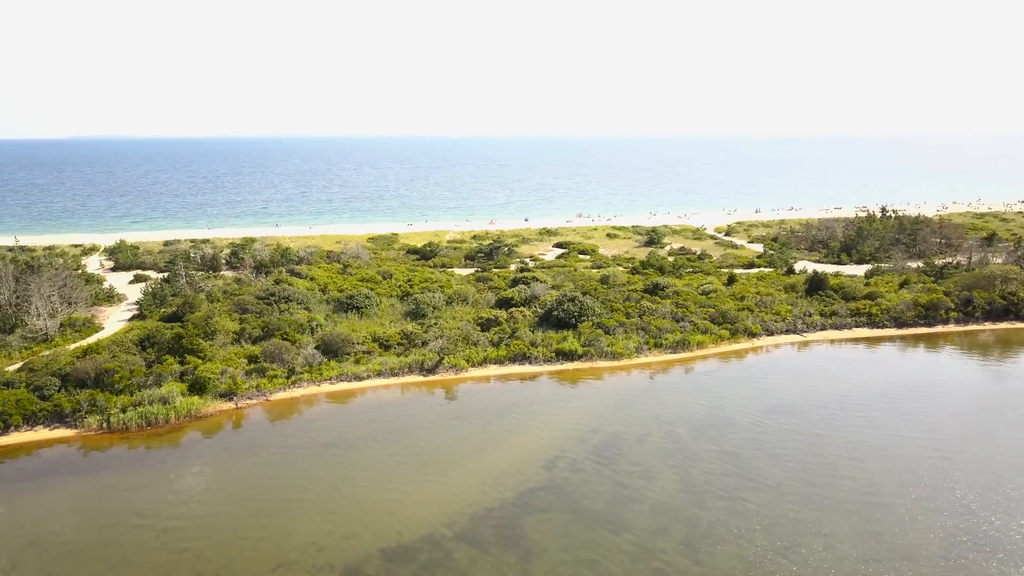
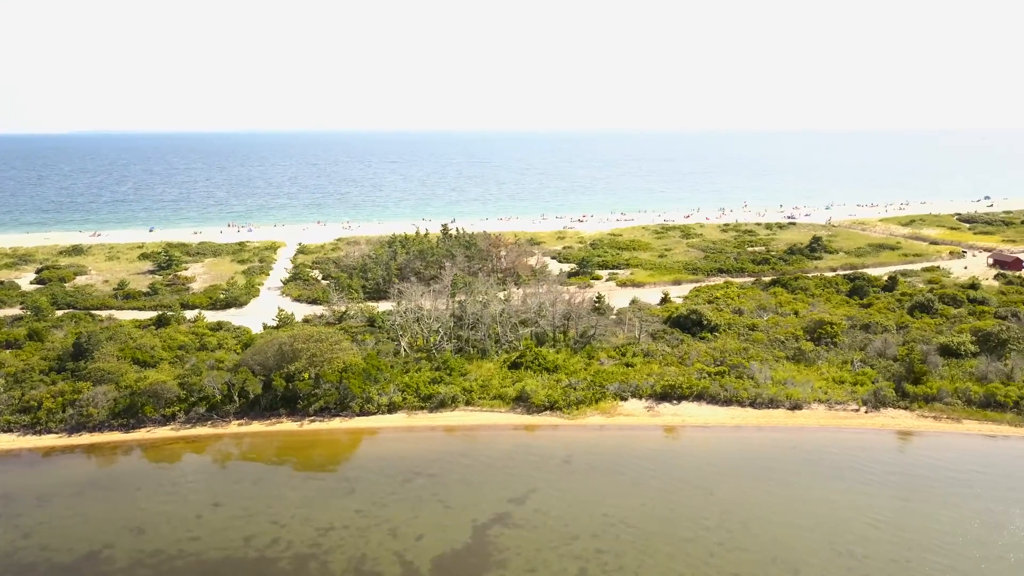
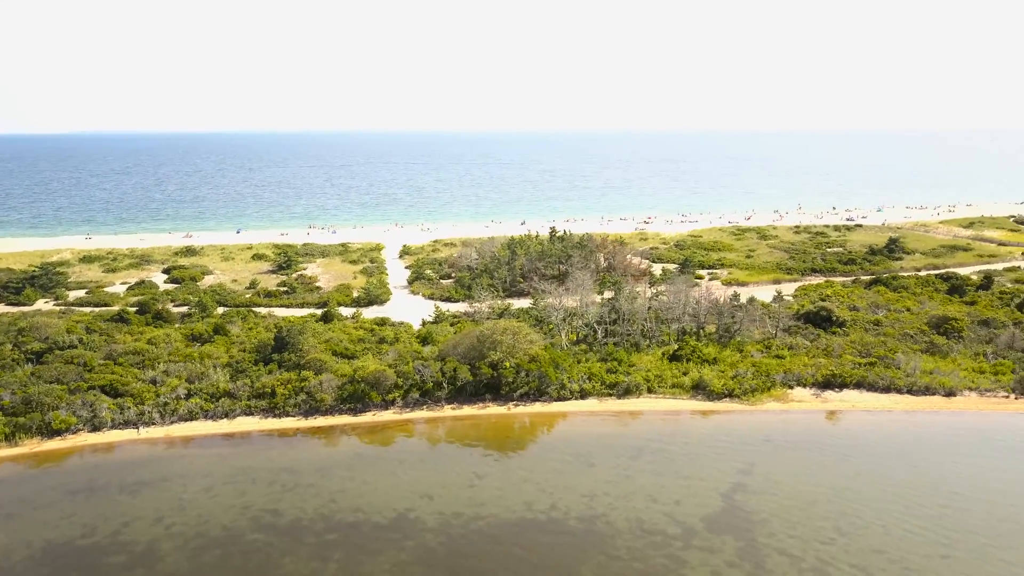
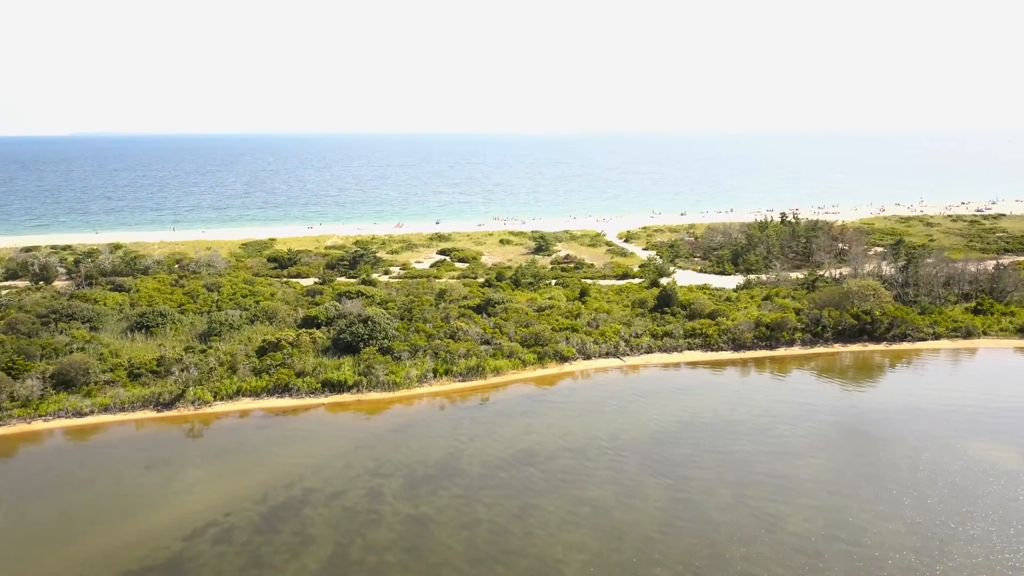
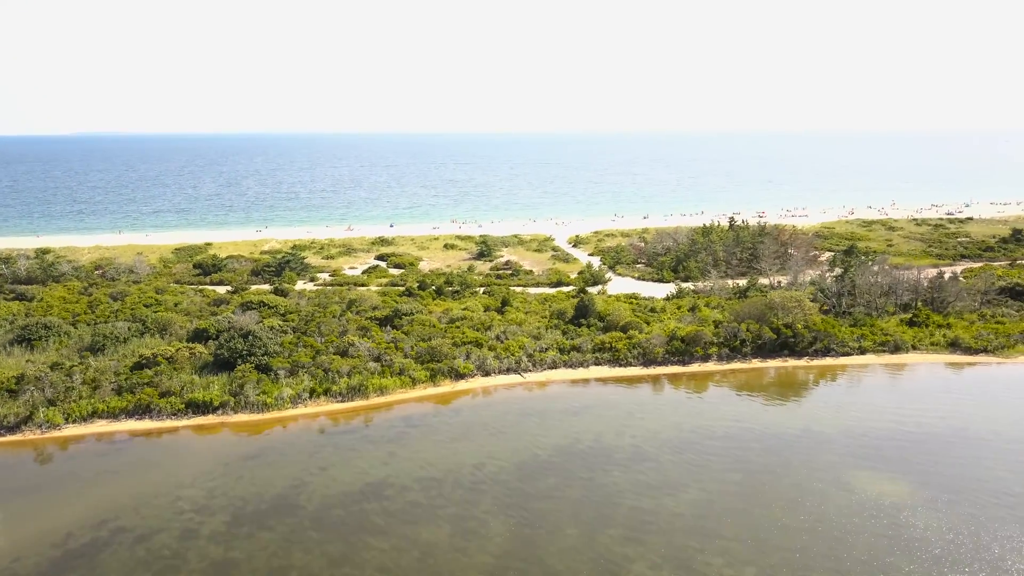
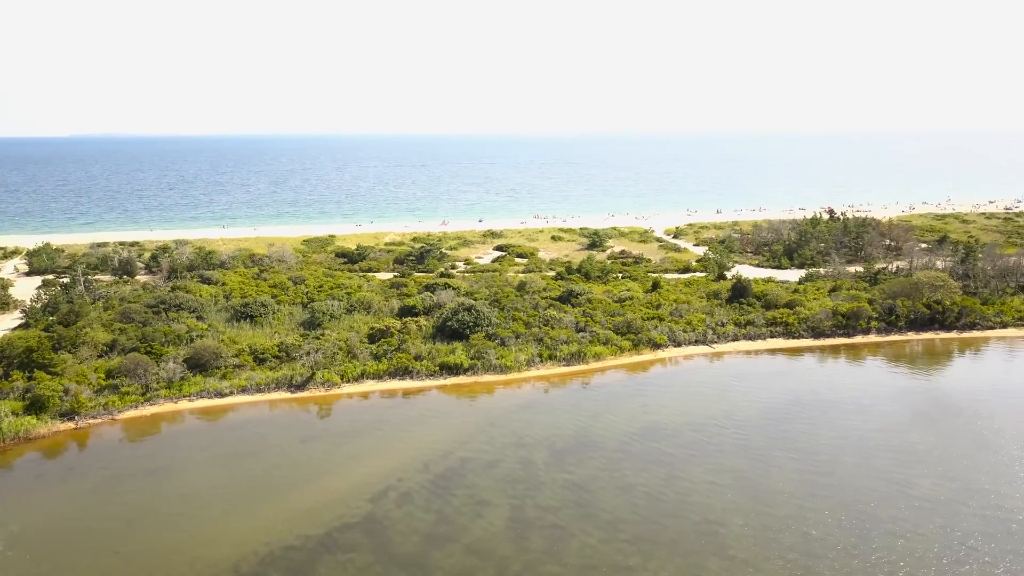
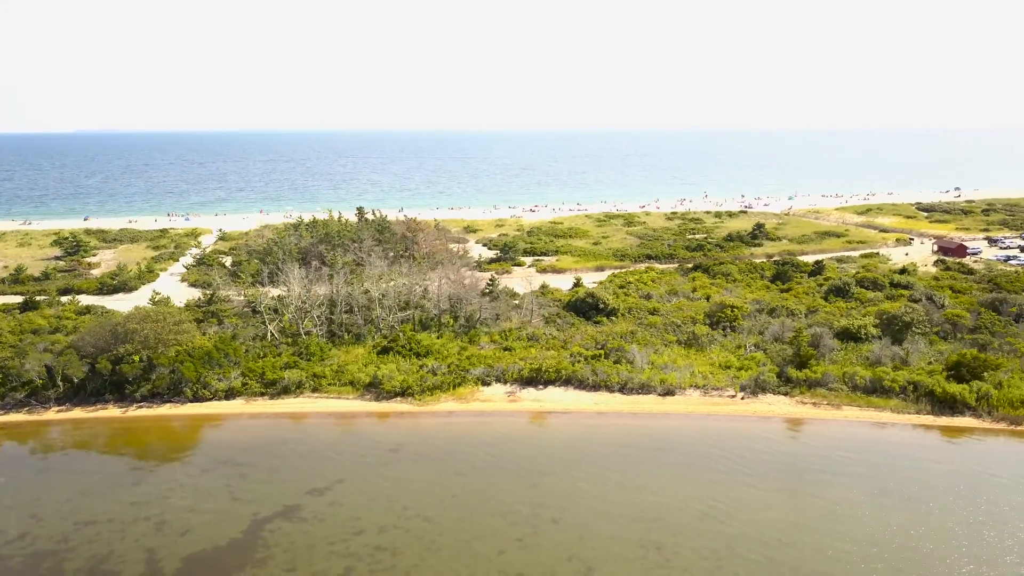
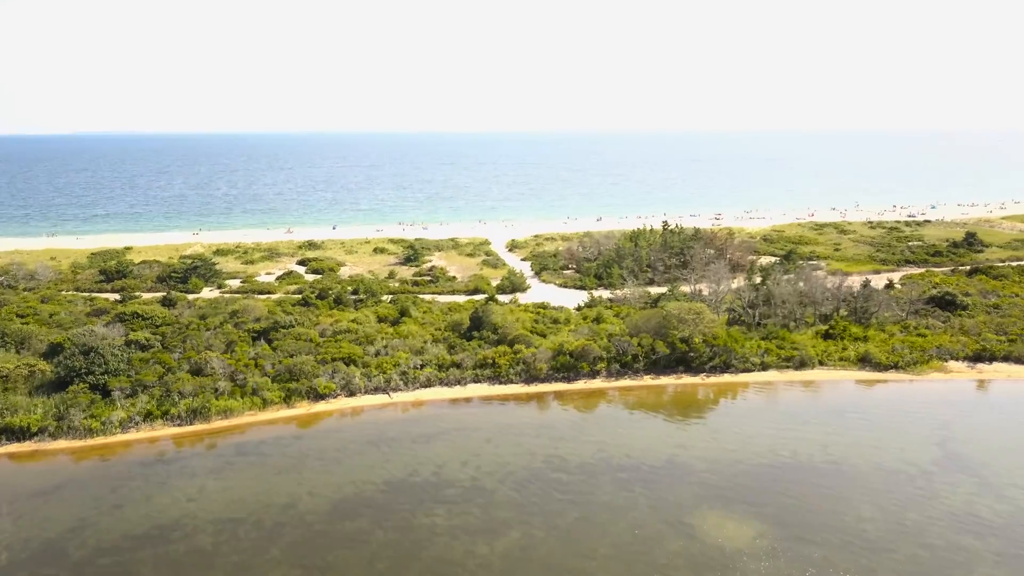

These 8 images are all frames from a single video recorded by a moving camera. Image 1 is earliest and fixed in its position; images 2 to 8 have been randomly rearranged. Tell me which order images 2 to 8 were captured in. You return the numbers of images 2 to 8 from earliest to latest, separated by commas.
6, 4, 5, 8, 3, 2, 7
